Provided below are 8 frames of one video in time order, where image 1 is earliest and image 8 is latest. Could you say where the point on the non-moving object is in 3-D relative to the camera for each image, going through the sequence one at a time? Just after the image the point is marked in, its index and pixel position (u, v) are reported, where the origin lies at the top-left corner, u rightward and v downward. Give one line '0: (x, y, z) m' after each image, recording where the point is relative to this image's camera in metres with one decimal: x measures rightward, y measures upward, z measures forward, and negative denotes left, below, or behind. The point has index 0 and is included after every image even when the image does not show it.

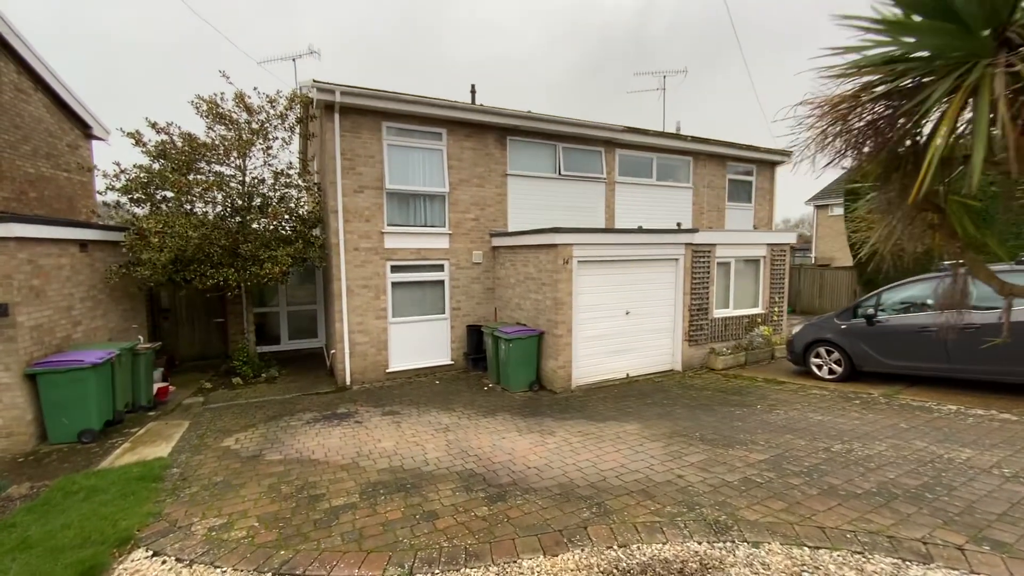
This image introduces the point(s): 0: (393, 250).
0: (-2.4, +0.8, +8.9) m
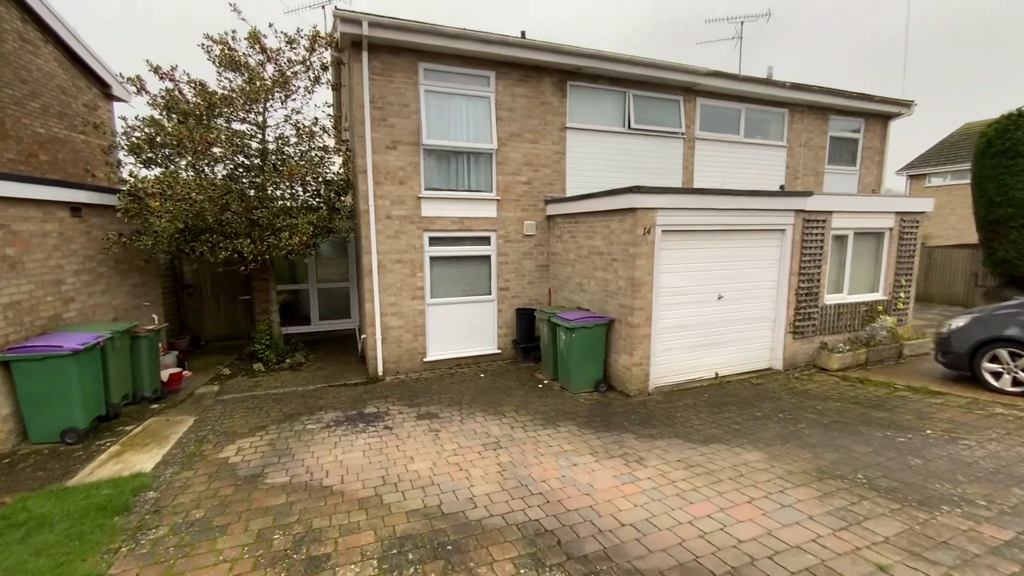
0: (-1.4, +1.2, +7.5) m
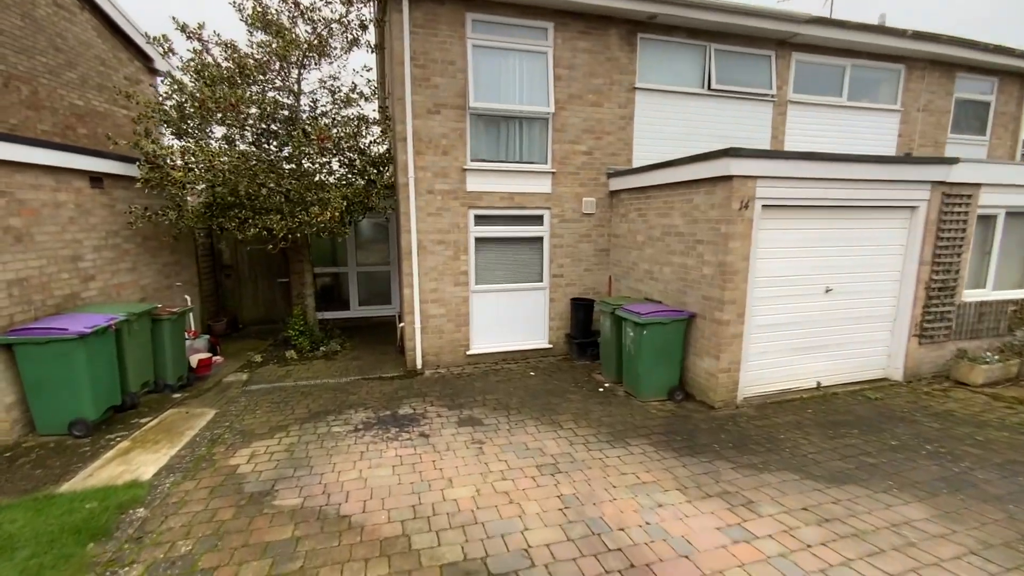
0: (-0.5, +1.4, +6.6) m
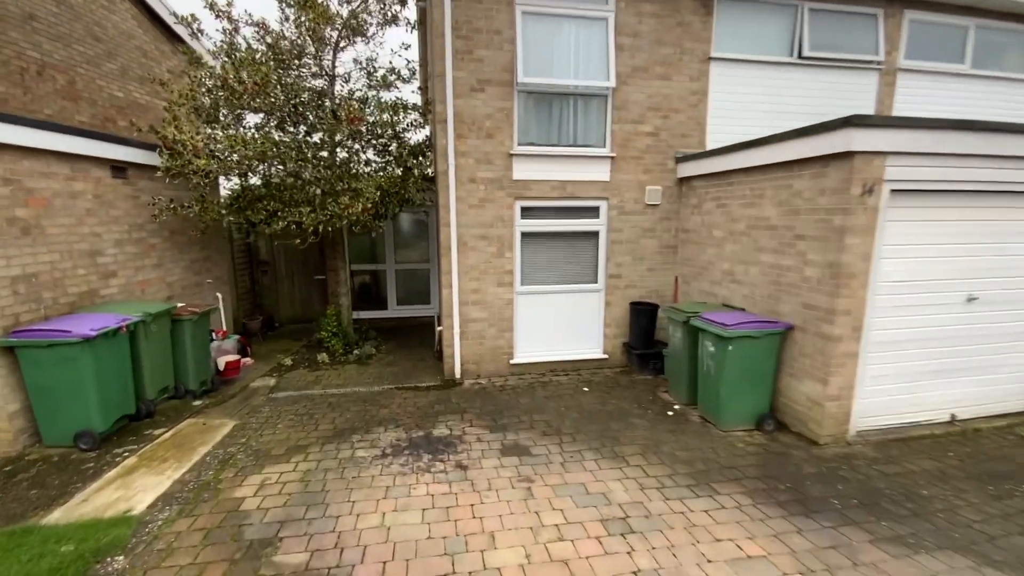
0: (+0.2, +1.4, +5.8) m
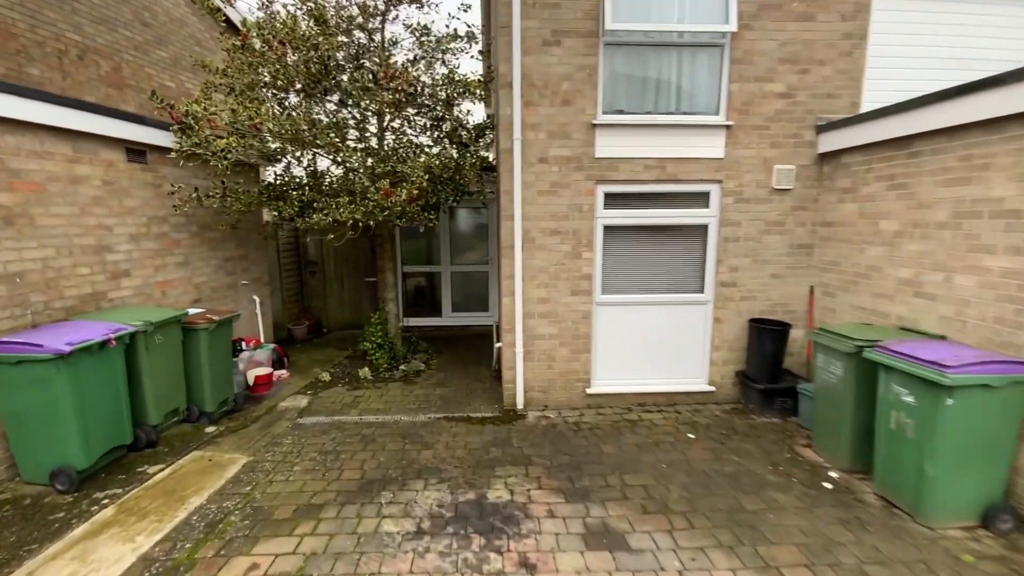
0: (+1.0, +1.3, +4.5) m
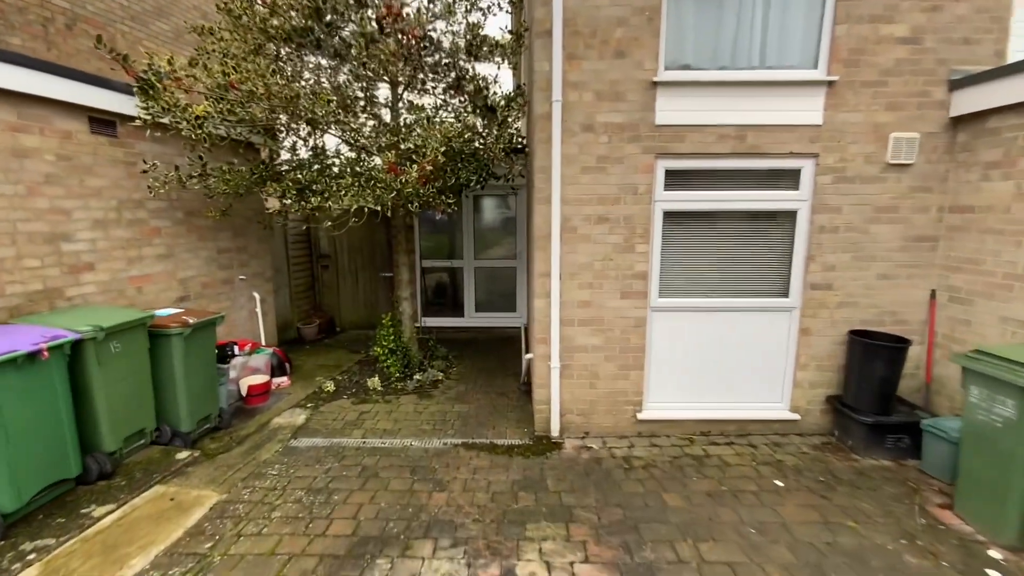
0: (+1.3, +1.3, +3.6) m
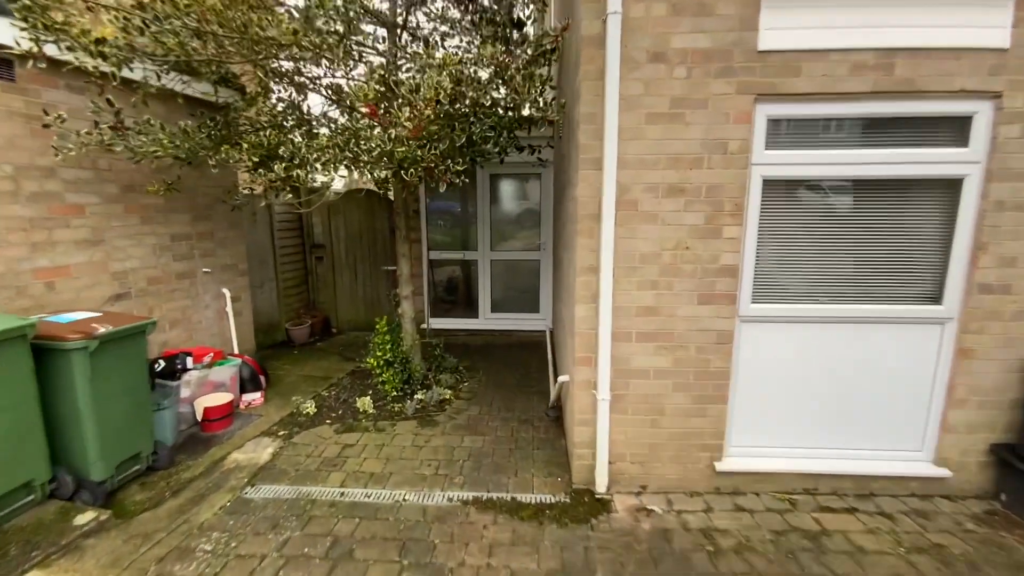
0: (+1.5, +1.3, +2.4) m
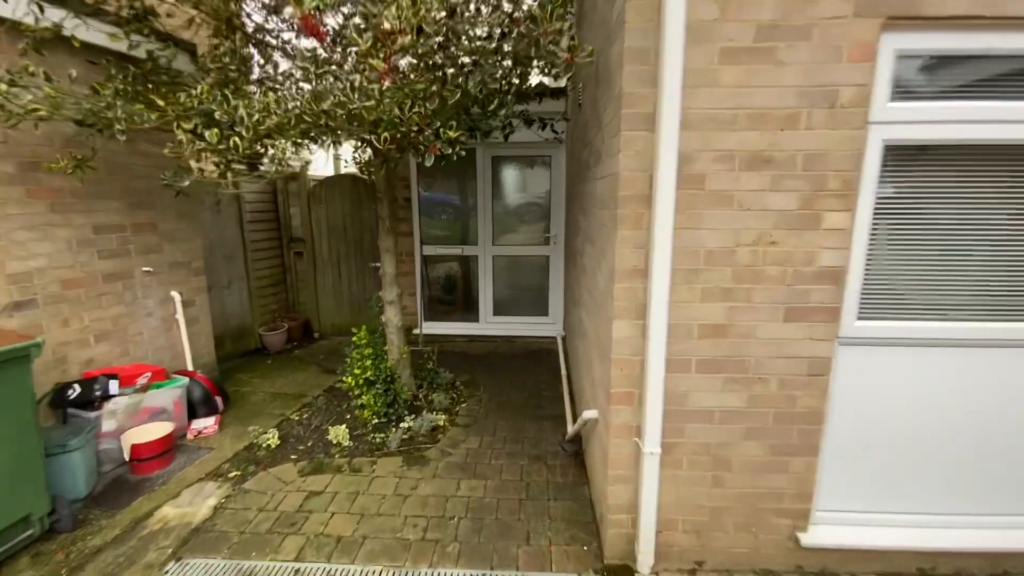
0: (+1.6, +1.2, +1.7) m
